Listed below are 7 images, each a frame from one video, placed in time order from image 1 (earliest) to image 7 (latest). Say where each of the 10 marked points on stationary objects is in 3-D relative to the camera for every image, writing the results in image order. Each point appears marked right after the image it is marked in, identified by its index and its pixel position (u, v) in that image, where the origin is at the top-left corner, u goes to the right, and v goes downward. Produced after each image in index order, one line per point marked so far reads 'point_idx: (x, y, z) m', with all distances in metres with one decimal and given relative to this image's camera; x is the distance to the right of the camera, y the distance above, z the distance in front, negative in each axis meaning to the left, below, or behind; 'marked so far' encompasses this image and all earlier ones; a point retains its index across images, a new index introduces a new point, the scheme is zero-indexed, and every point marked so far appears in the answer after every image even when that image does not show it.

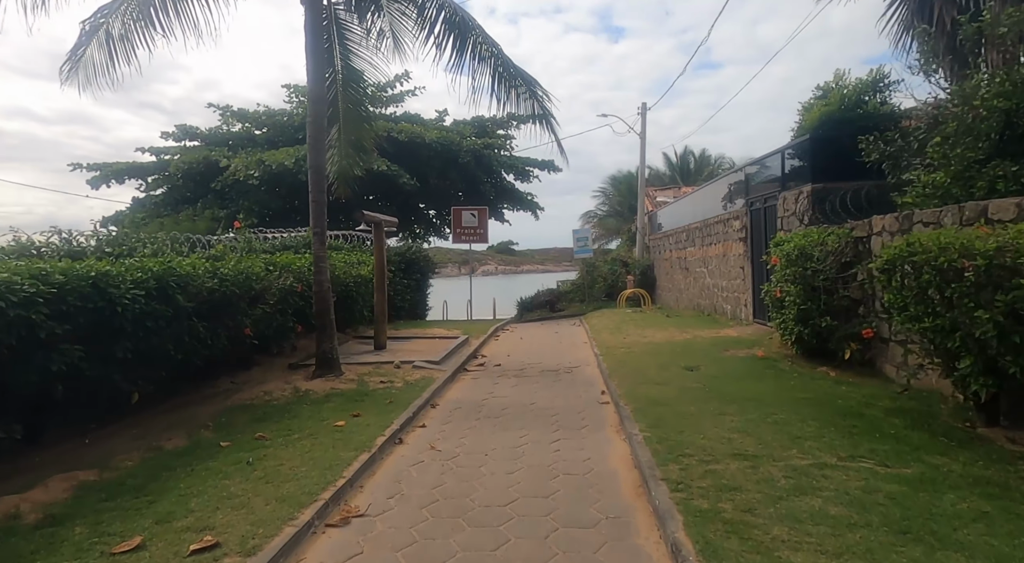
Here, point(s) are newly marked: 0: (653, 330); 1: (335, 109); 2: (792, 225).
0: (+2.5, -0.9, +12.5) m
1: (-2.9, +2.7, +11.0) m
2: (+4.0, +0.8, +9.9) m
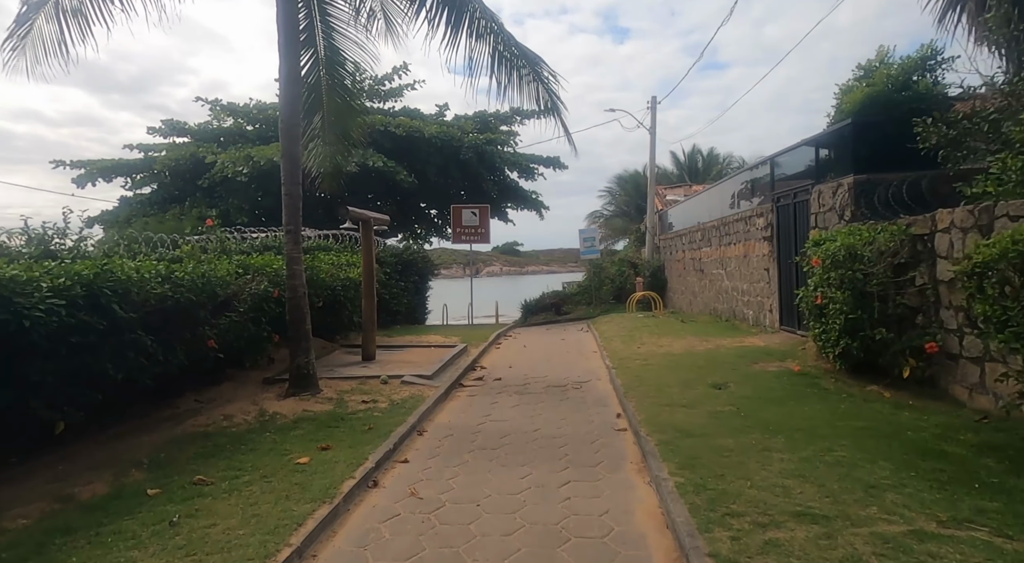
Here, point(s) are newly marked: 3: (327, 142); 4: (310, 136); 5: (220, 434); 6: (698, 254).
0: (+2.6, -0.9, +11.4) m
1: (-2.8, +2.7, +9.9) m
2: (+4.0, +0.8, +8.8) m
3: (-2.8, +2.0, +10.3) m
4: (-2.9, +2.0, +9.9) m
5: (-2.5, -1.3, +5.9) m
6: (+4.7, +0.7, +17.5) m
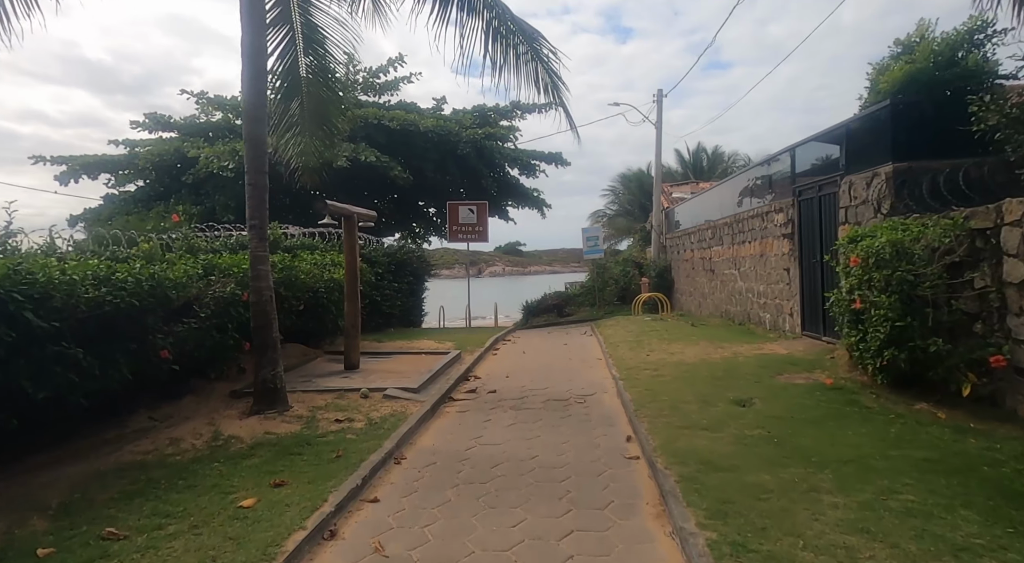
0: (+2.5, -1.0, +10.4) m
1: (-2.9, +2.7, +9.0) m
2: (+4.0, +0.8, +7.9) m
3: (-2.8, +2.0, +9.4) m
4: (-2.9, +2.0, +9.0) m
5: (-2.5, -1.3, +5.0) m
6: (+4.7, +0.7, +16.5) m
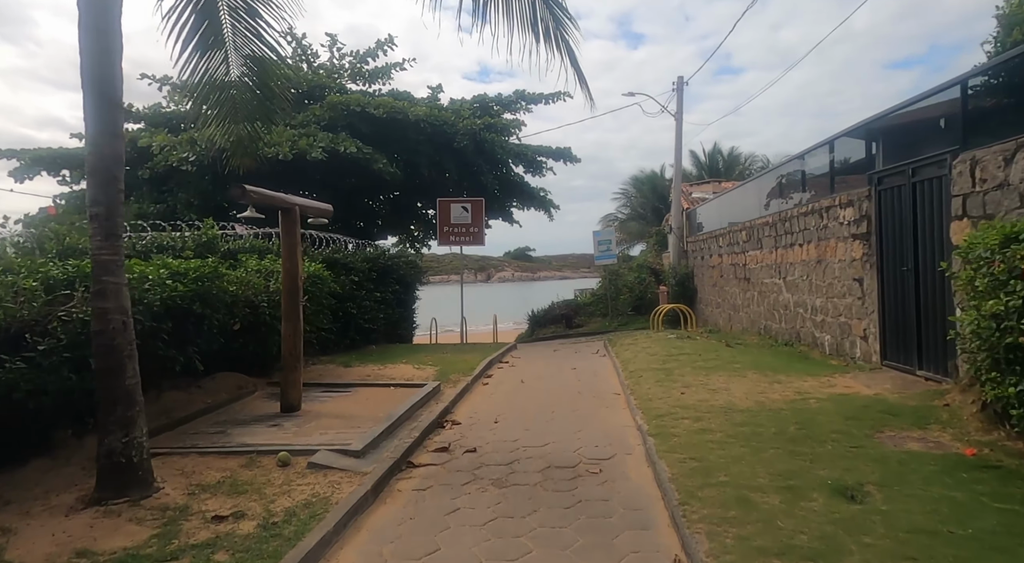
0: (+2.5, -1.1, +8.1) m
1: (-3.0, +2.5, +6.8) m
2: (+3.9, +0.6, +5.5) m
3: (-2.9, +1.9, +7.1) m
4: (-3.0, +1.8, +6.7) m
5: (-2.7, -1.4, +2.7) m
6: (+4.7, +0.5, +14.1) m
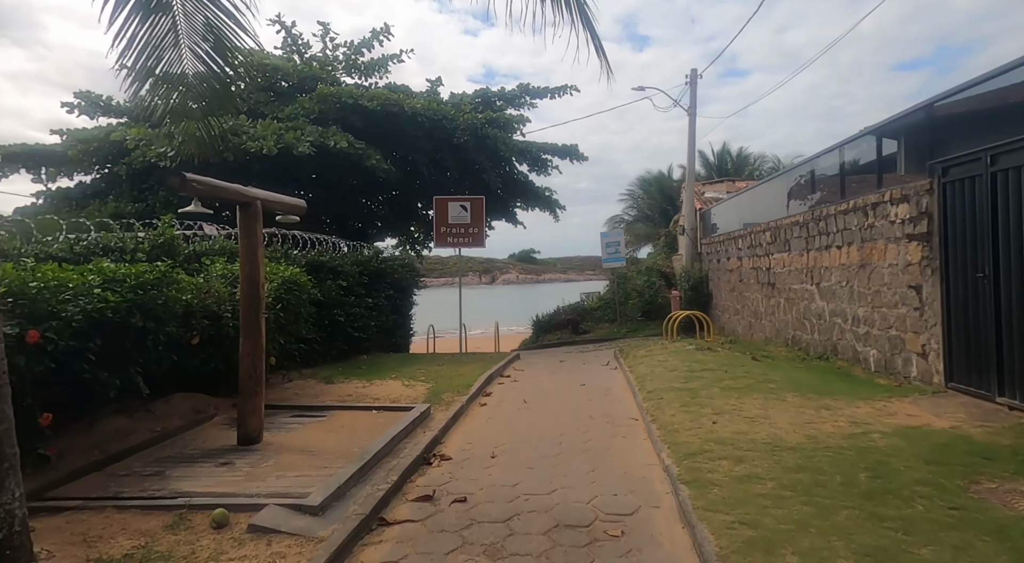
0: (+2.5, -1.2, +6.9) m
1: (-3.0, +2.5, +5.7) m
2: (+3.9, +0.5, +4.3) m
3: (-2.9, +1.8, +6.0) m
4: (-3.0, +1.8, +5.6) m
5: (-2.7, -1.5, +1.6) m
6: (+4.7, +0.4, +13.0) m
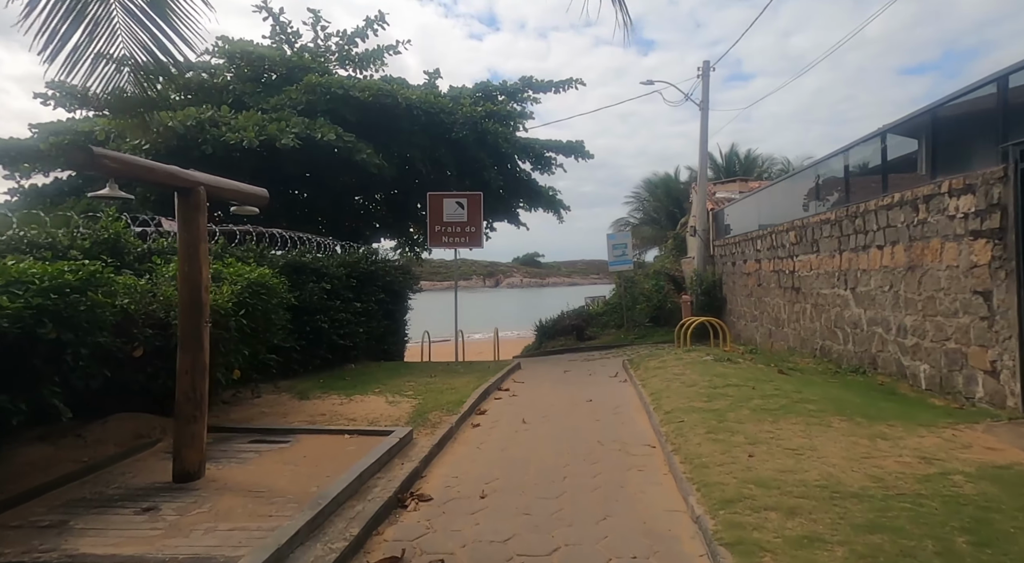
0: (+2.4, -1.2, +5.8) m
1: (-3.0, +2.5, +4.6) m
2: (+3.8, +0.5, +3.2) m
3: (-2.9, +1.8, +5.0) m
4: (-3.0, +1.8, +4.6) m
5: (-2.8, -1.5, +0.5) m
6: (+4.7, +0.3, +11.9) m
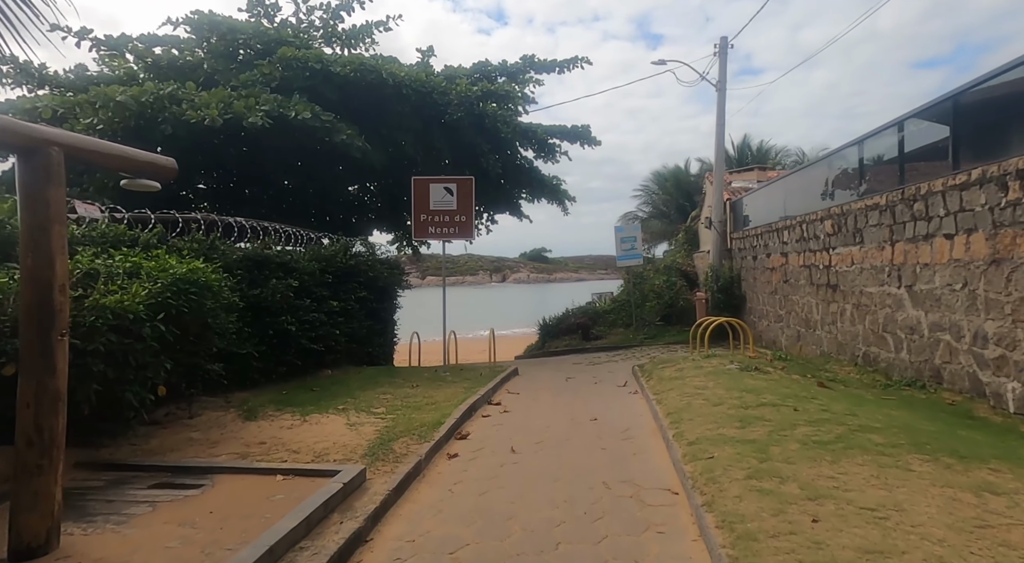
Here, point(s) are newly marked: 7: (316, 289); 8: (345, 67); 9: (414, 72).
0: (+2.3, -1.2, +4.4) m
1: (-3.1, +2.5, +3.2) m
2: (+3.6, +0.5, +1.8) m
3: (-3.1, +1.8, +3.6) m
4: (-3.2, +1.8, +3.2) m
5: (-3.0, -1.5, -0.9) m
6: (+4.7, +0.3, +10.4) m
7: (-3.0, -0.1, +10.2) m
8: (-3.3, +4.3, +13.9) m
9: (-2.1, +4.5, +14.8) m
